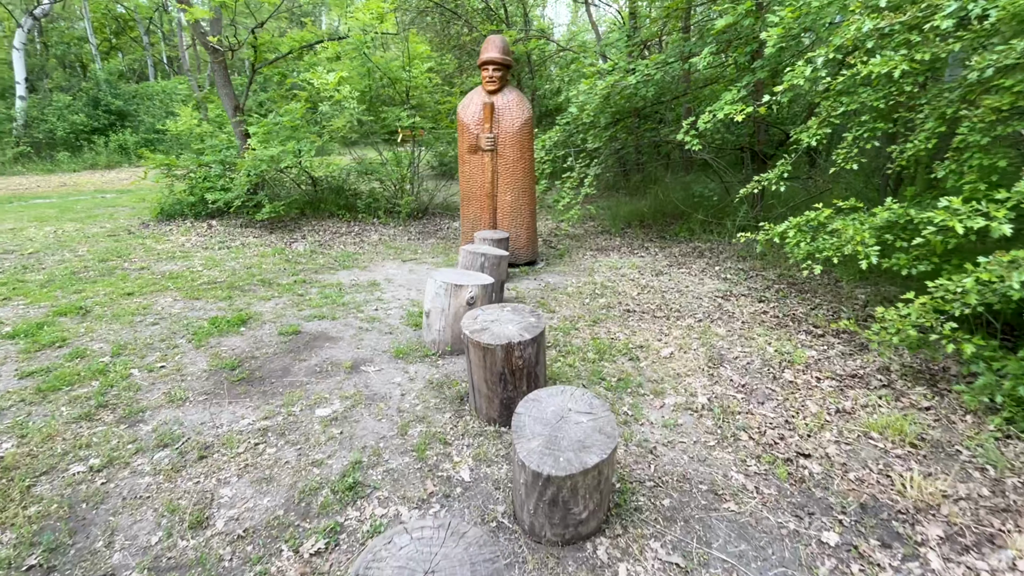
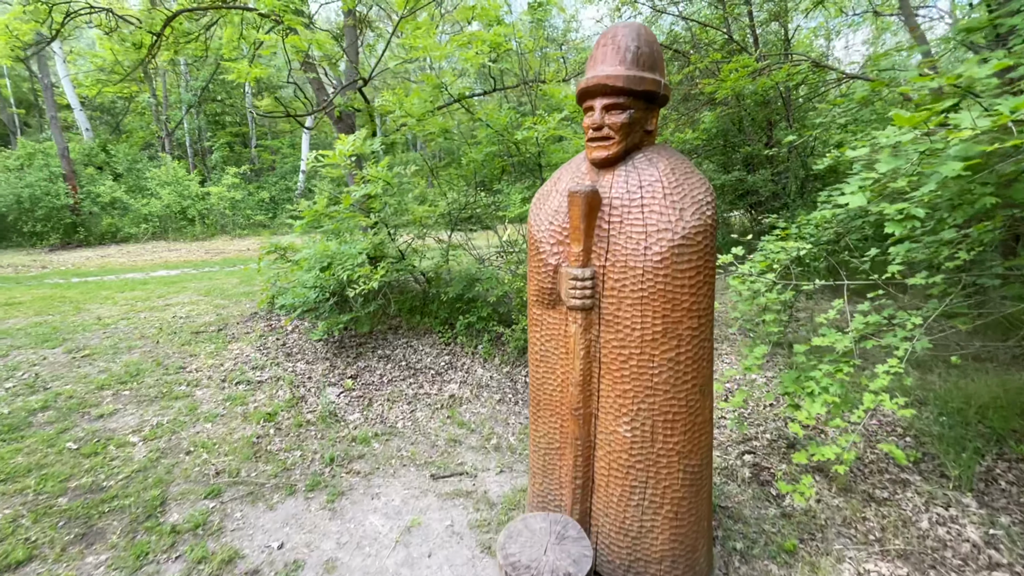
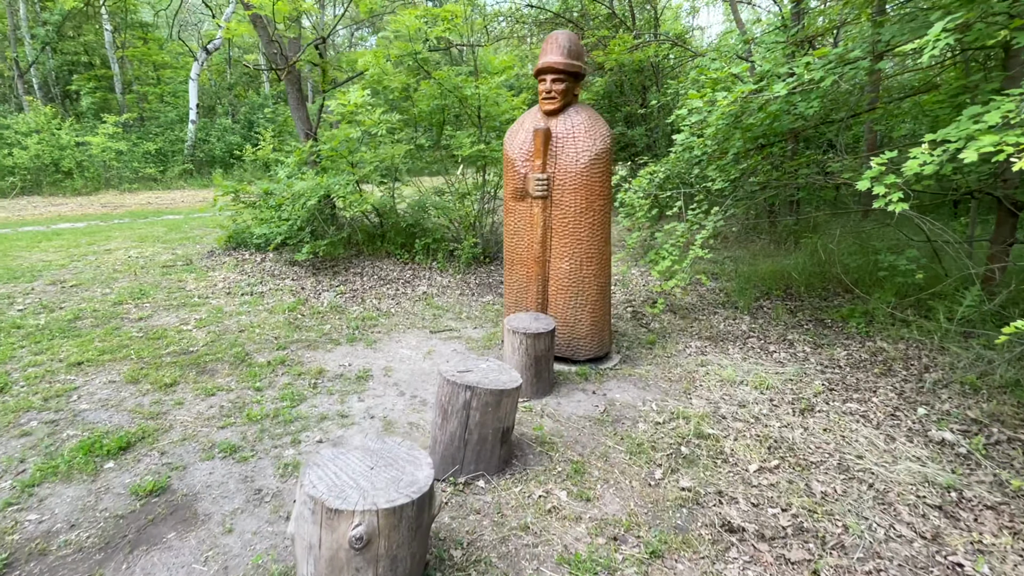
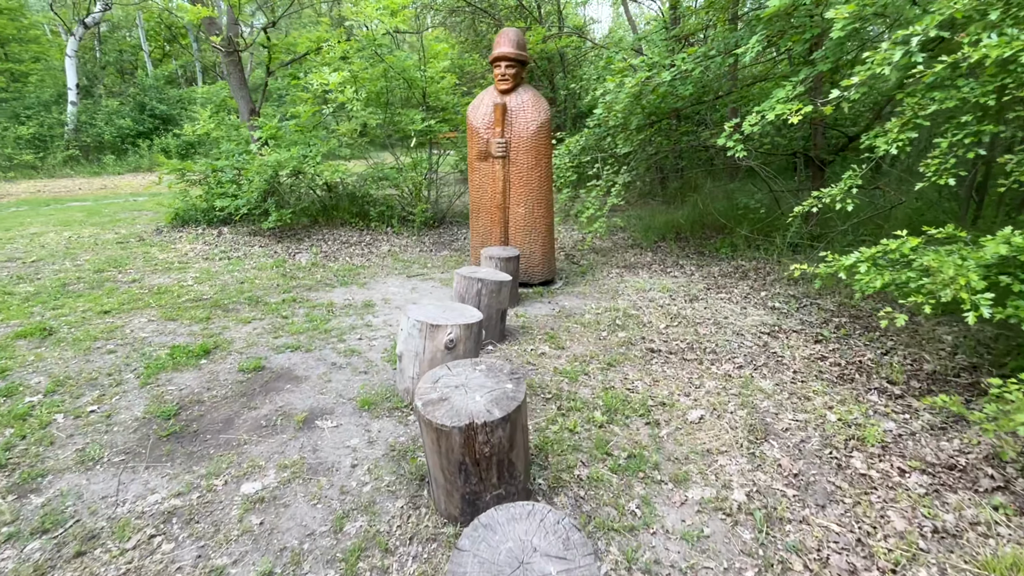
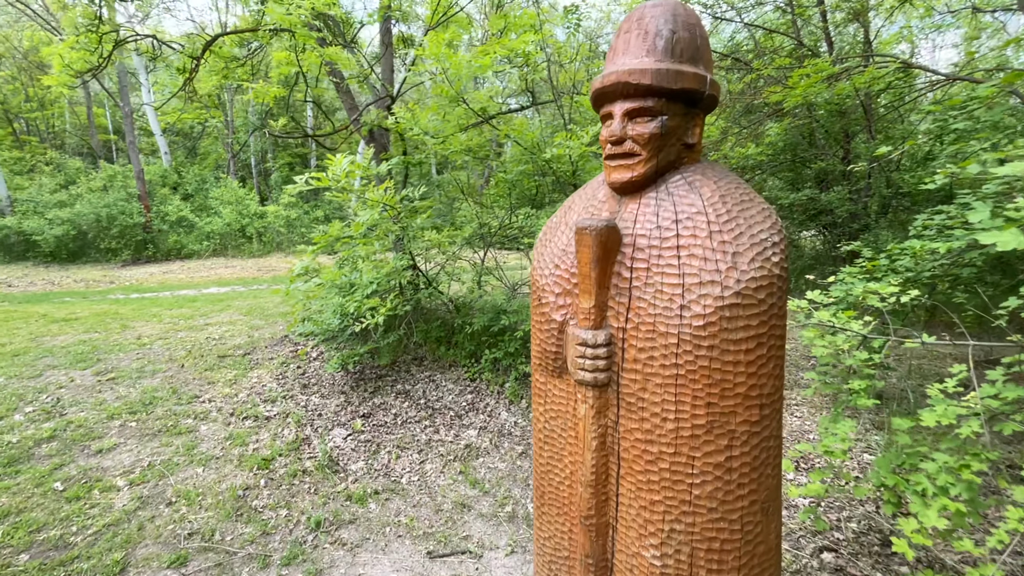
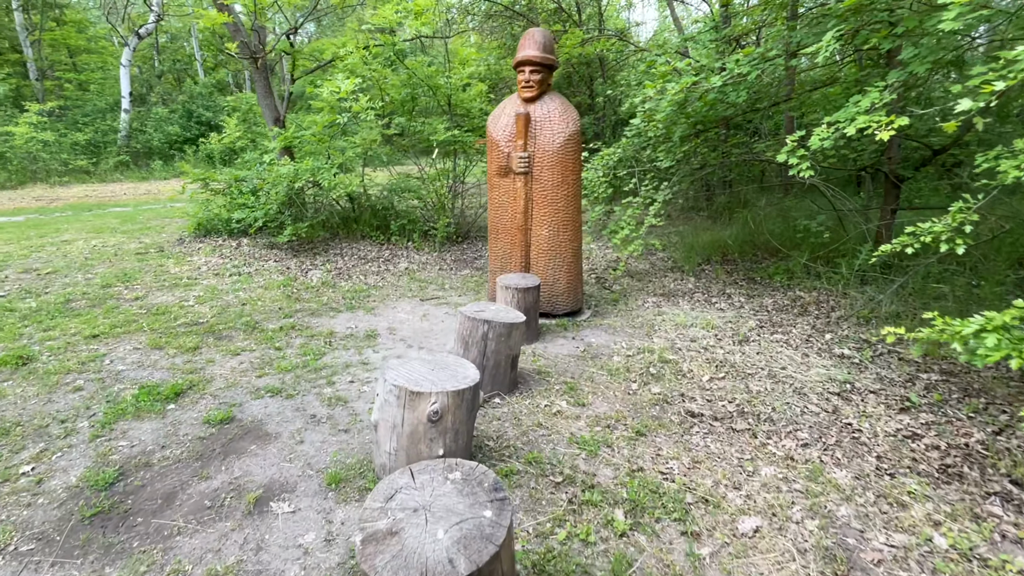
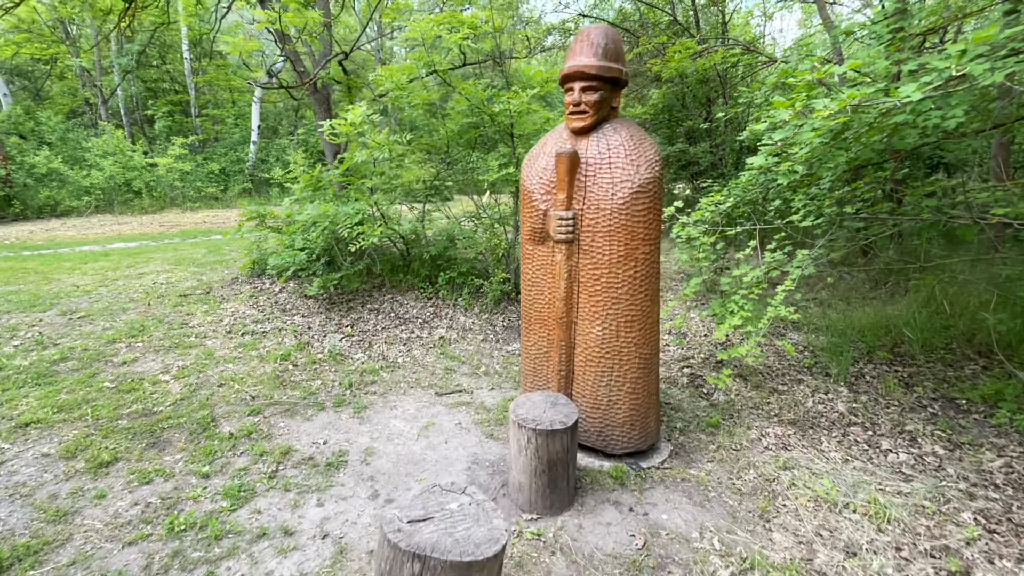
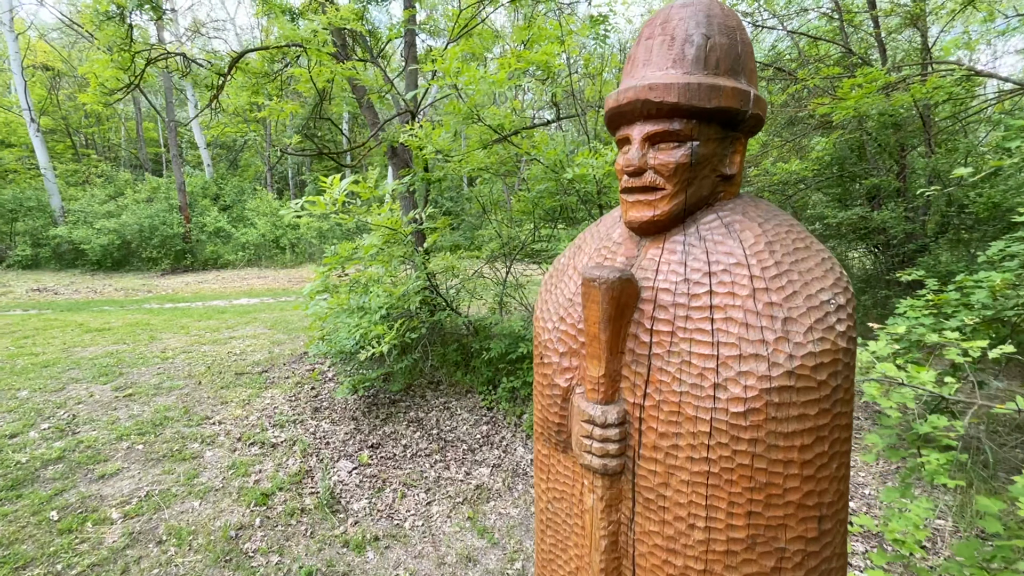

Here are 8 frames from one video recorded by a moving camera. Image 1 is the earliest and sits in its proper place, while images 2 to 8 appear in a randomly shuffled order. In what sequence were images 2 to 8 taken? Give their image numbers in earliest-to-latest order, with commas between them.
4, 6, 3, 7, 2, 5, 8
